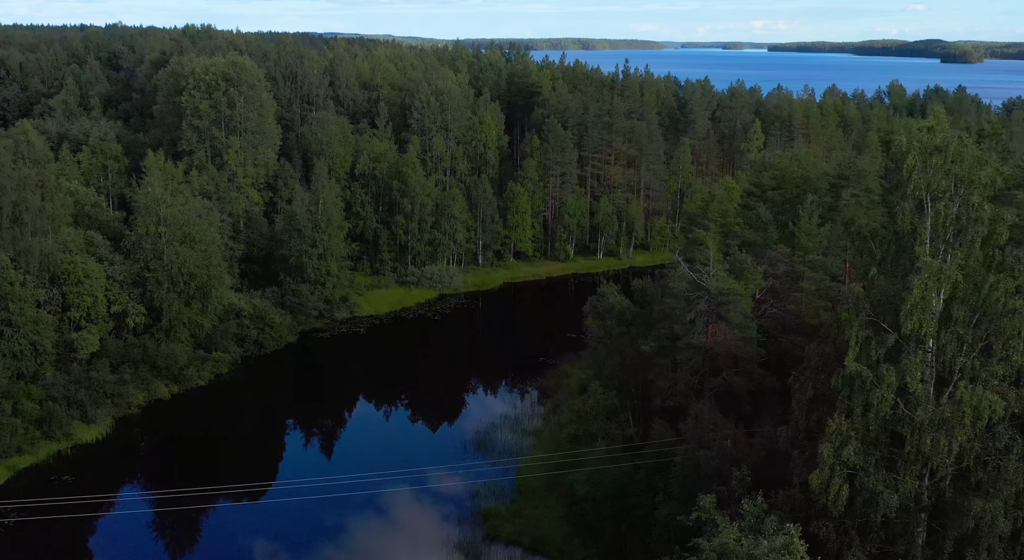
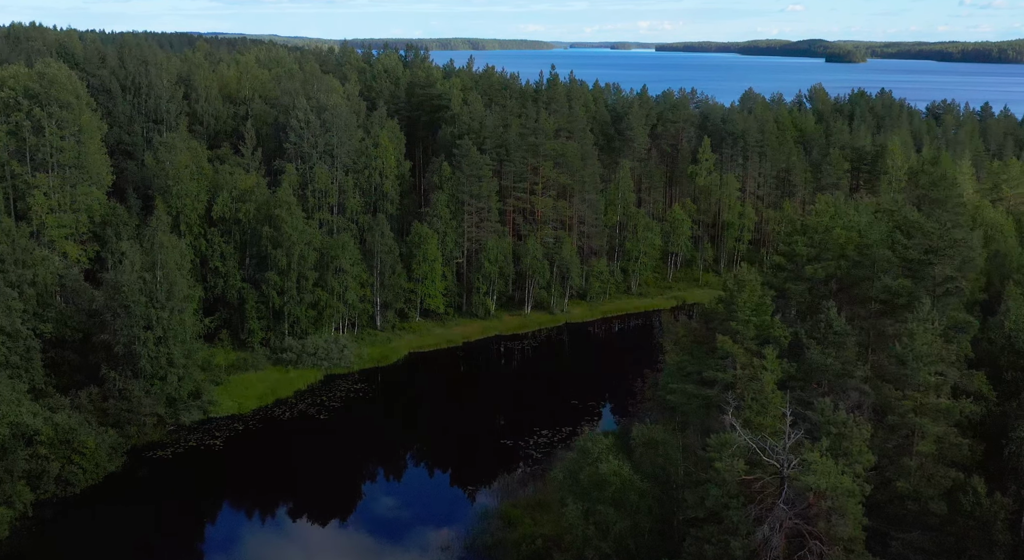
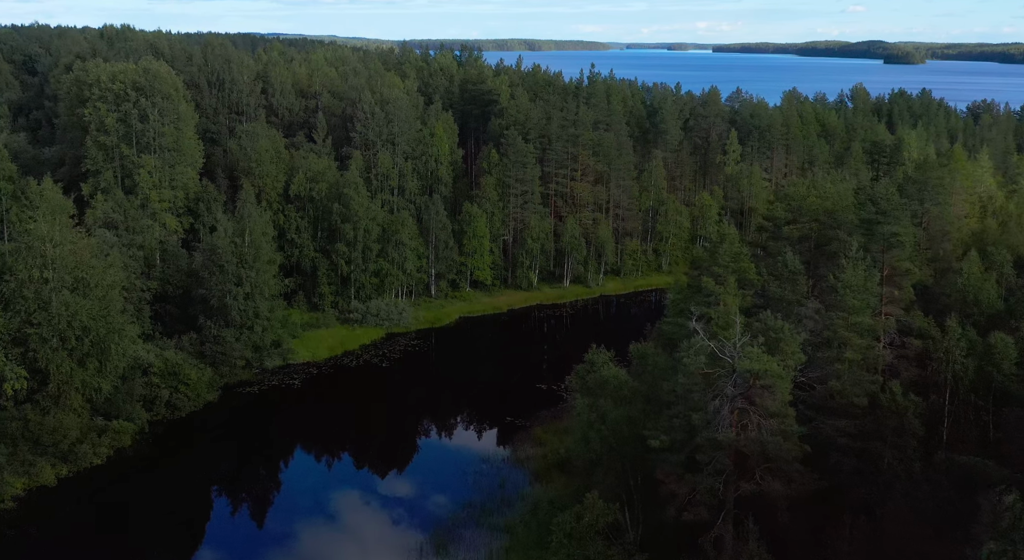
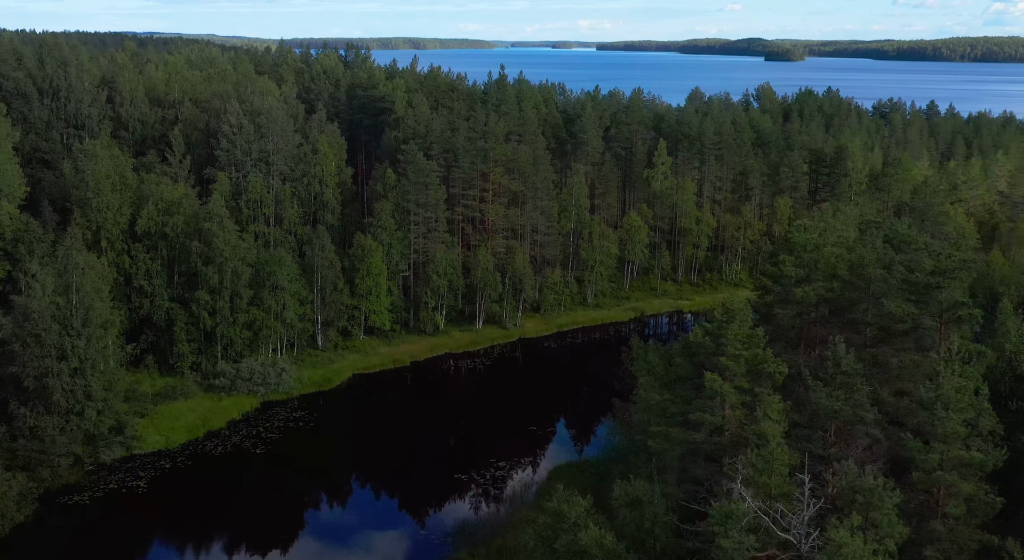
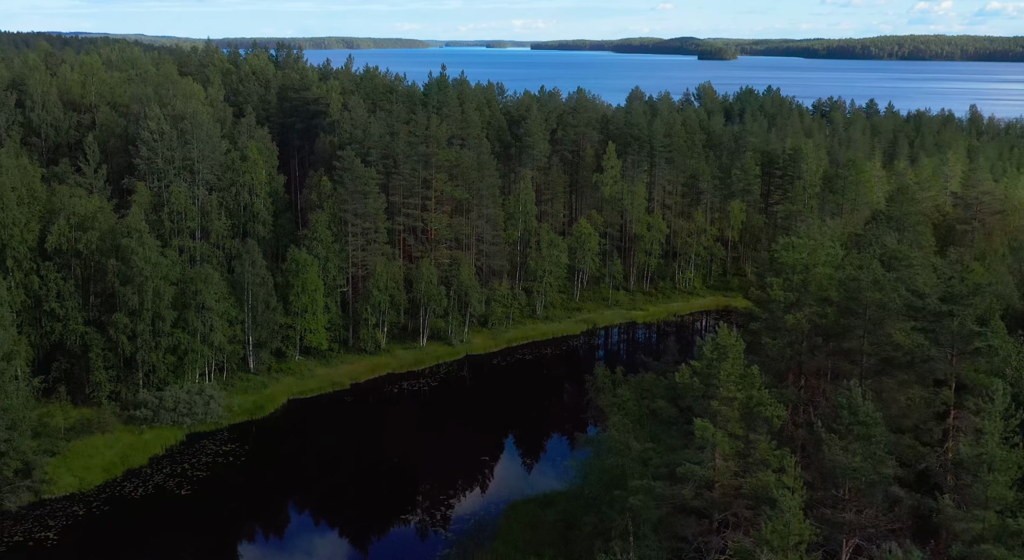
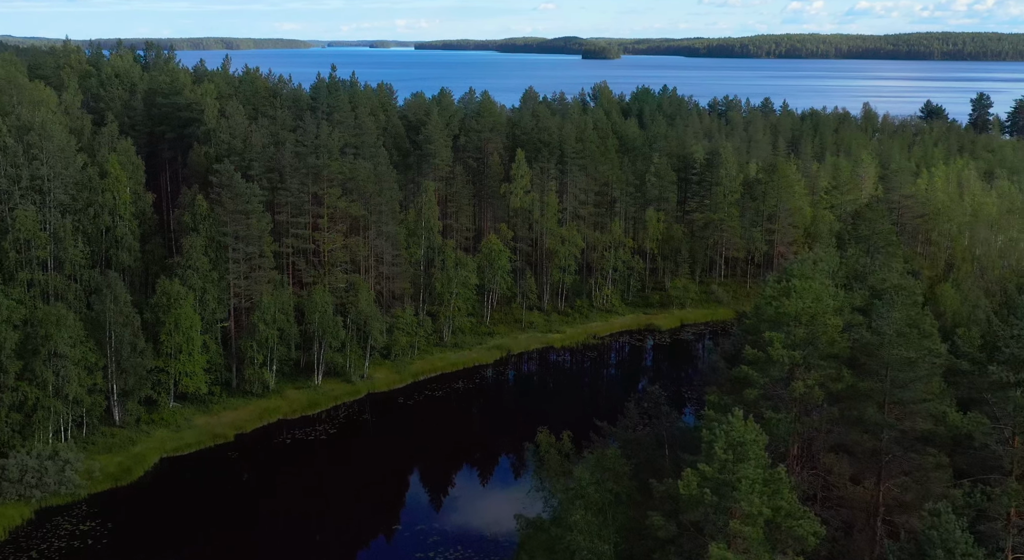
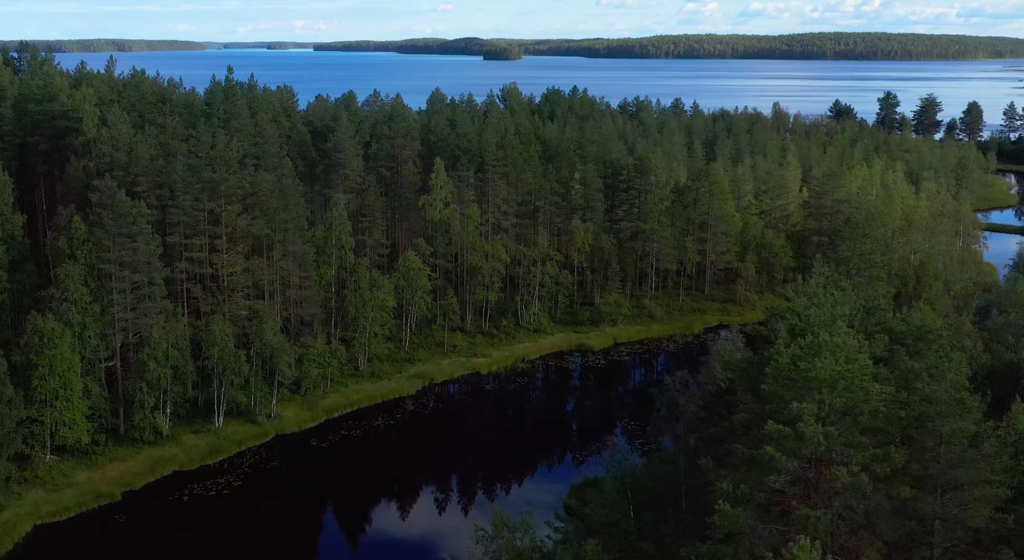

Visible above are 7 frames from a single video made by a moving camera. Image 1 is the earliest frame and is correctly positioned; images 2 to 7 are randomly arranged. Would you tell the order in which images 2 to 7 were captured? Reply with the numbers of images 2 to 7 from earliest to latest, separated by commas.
3, 2, 4, 5, 6, 7
